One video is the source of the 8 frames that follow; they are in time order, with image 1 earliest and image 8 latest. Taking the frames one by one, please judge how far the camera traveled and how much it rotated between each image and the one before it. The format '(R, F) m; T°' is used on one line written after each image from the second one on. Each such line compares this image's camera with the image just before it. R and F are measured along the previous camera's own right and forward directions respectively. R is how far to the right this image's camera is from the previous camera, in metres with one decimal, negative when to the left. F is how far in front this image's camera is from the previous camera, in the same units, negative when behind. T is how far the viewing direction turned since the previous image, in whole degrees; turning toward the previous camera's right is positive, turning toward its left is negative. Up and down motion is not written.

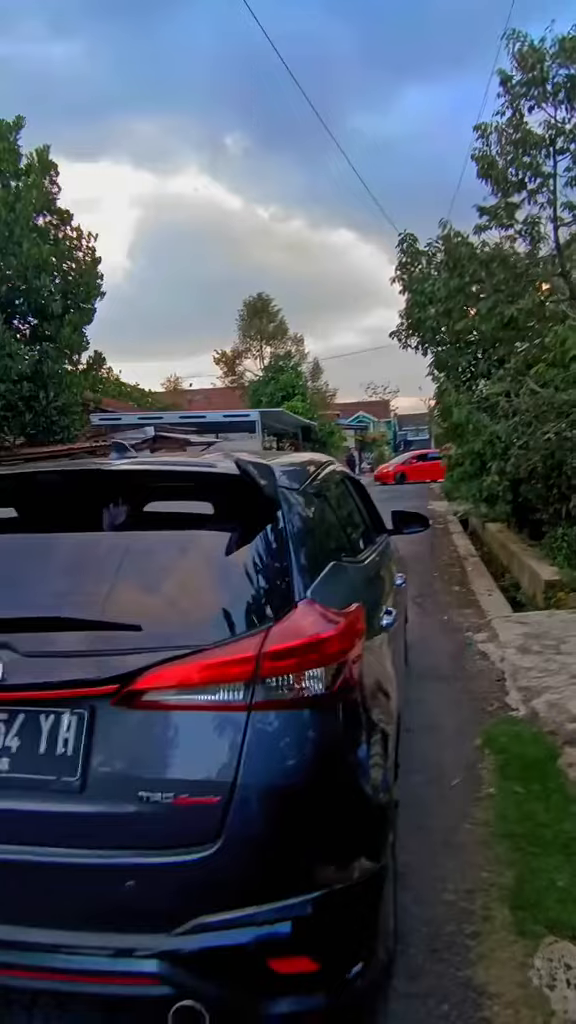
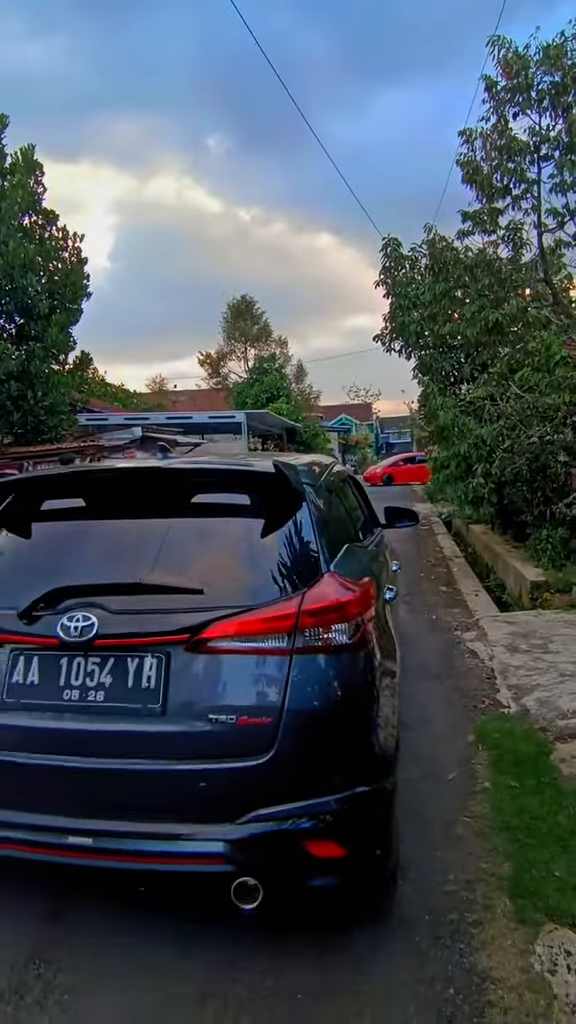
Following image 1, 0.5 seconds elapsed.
(-0.1, 0.0) m; +2°
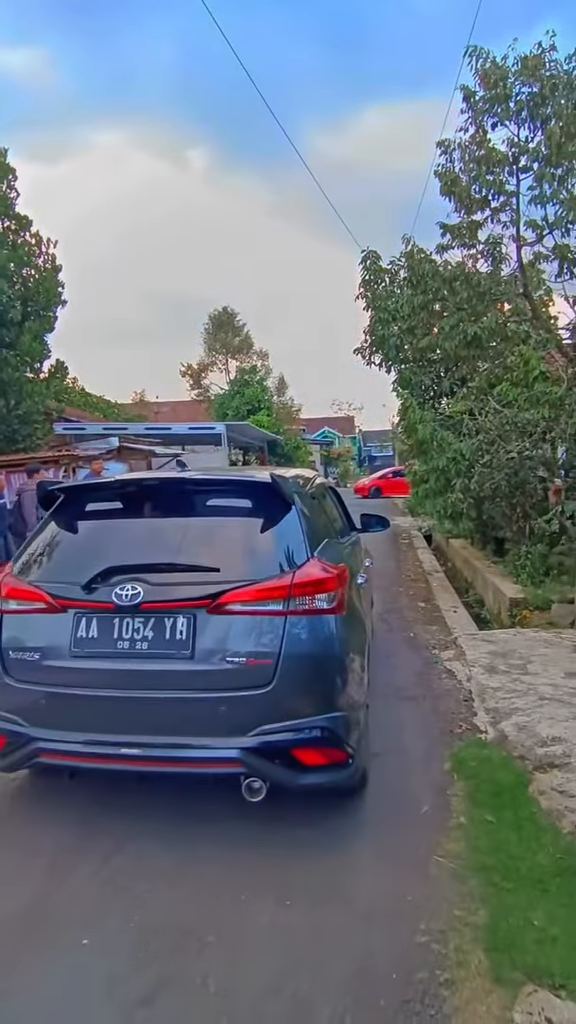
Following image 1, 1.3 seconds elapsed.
(+0.1, +0.2) m; +2°
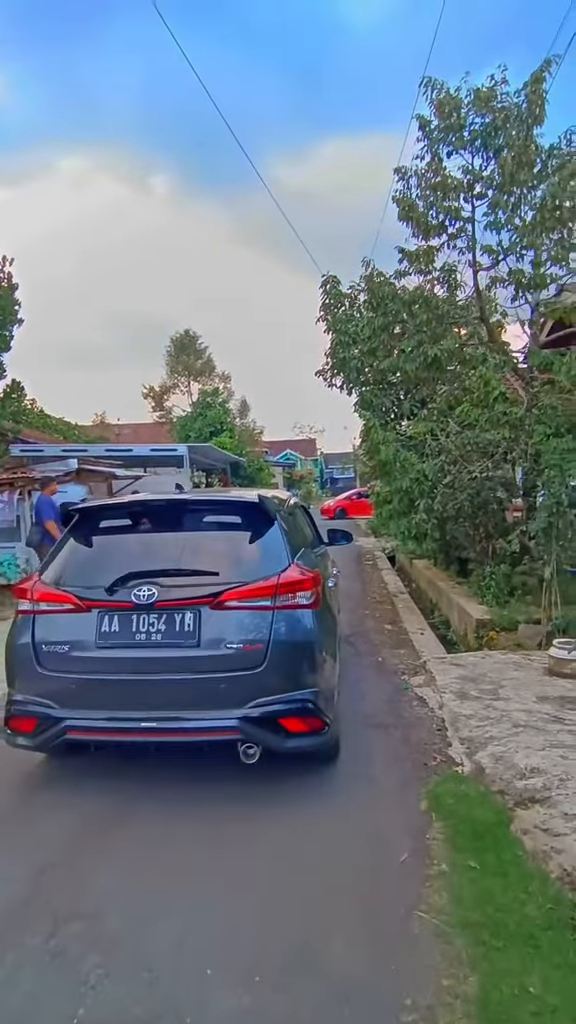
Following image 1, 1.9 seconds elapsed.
(0.0, +0.2) m; +4°
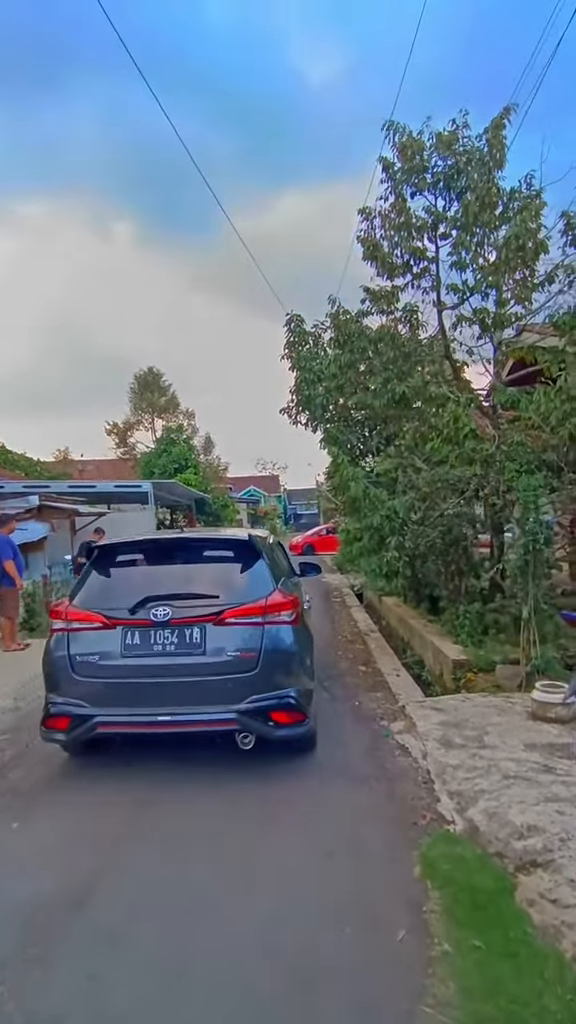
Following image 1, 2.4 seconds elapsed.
(-0.1, +0.3) m; +3°
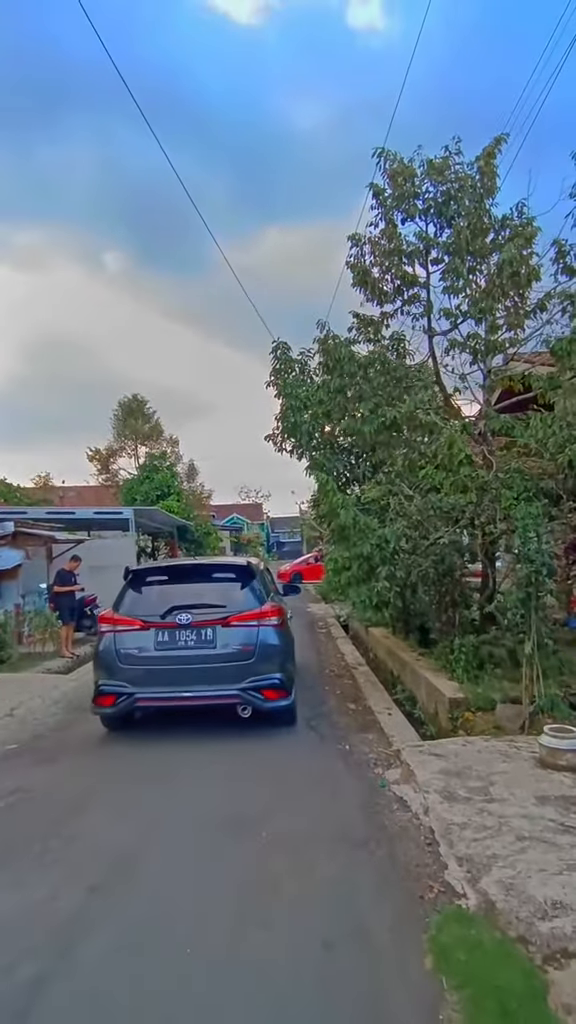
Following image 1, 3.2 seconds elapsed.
(0.0, +0.5) m; +2°
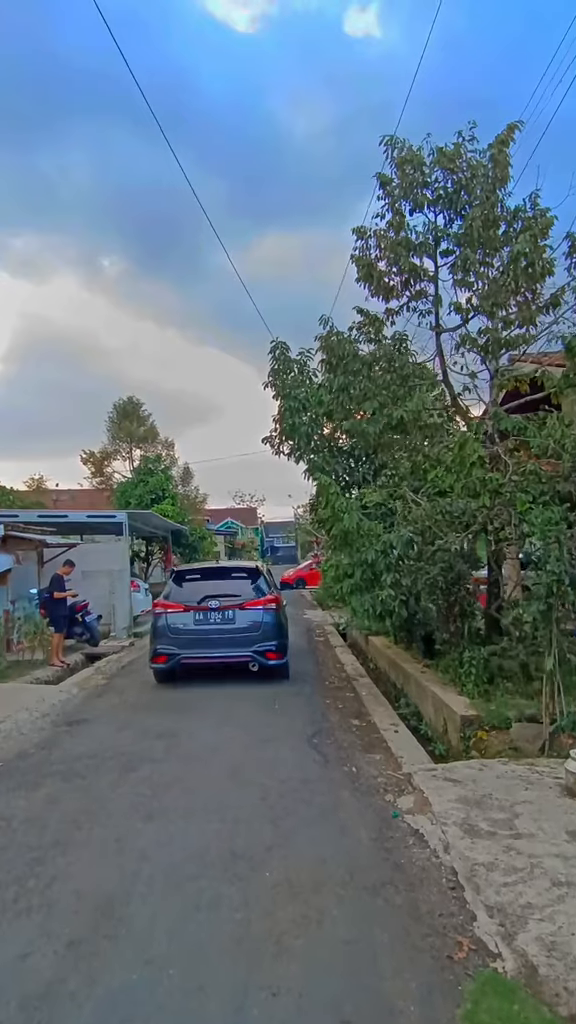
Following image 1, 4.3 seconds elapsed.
(-0.1, +0.5) m; +1°
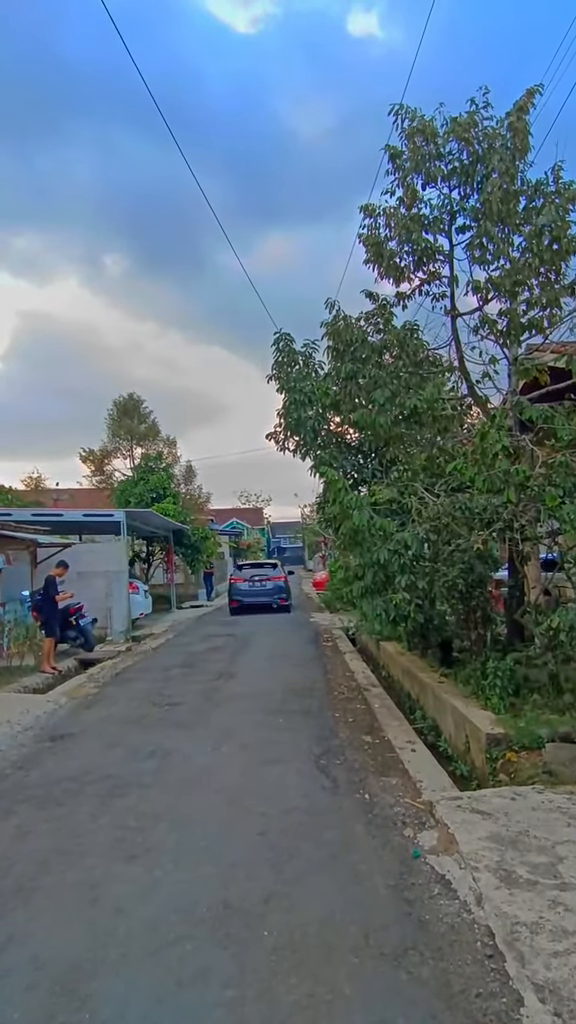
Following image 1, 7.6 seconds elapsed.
(0.0, +0.7) m; -1°
